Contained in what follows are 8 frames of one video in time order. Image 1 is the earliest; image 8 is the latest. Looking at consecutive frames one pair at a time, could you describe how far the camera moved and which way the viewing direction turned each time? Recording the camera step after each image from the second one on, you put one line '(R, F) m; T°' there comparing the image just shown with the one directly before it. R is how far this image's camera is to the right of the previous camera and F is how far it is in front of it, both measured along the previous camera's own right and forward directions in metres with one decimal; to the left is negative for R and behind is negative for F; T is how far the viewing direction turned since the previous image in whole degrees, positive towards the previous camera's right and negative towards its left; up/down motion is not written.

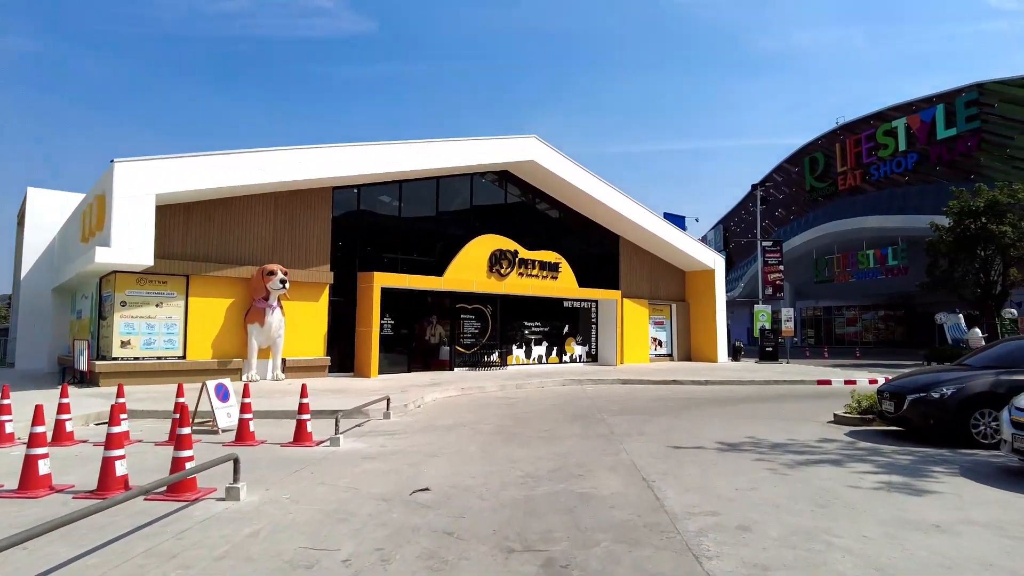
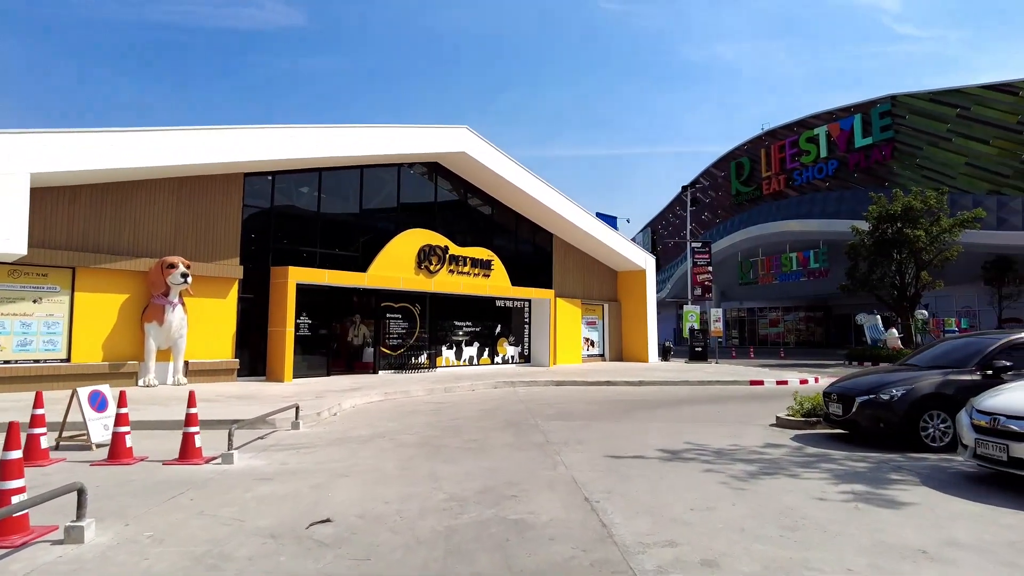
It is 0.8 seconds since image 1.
(+0.1, +1.0) m; +6°
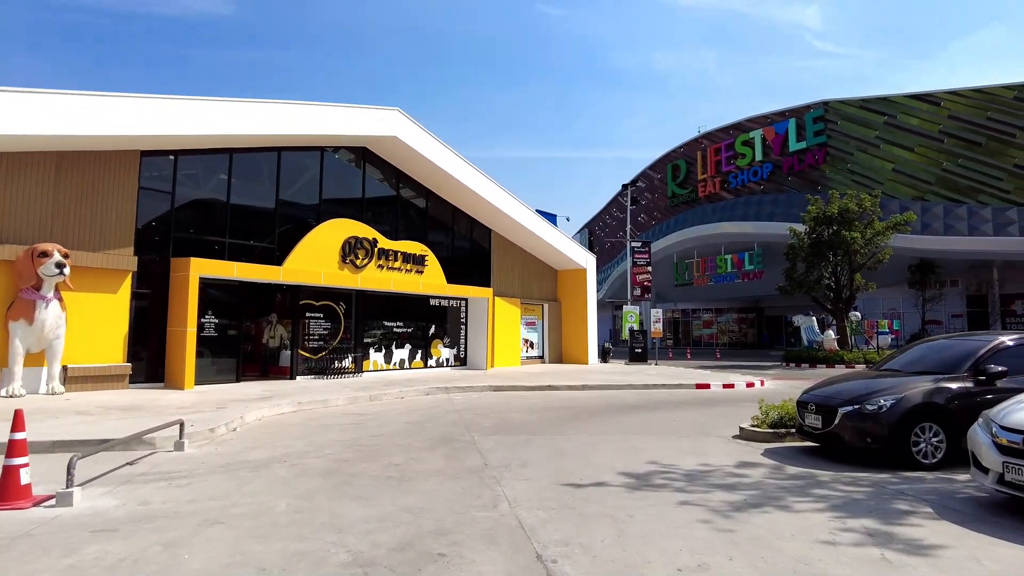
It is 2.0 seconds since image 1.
(0.0, +1.5) m; +6°
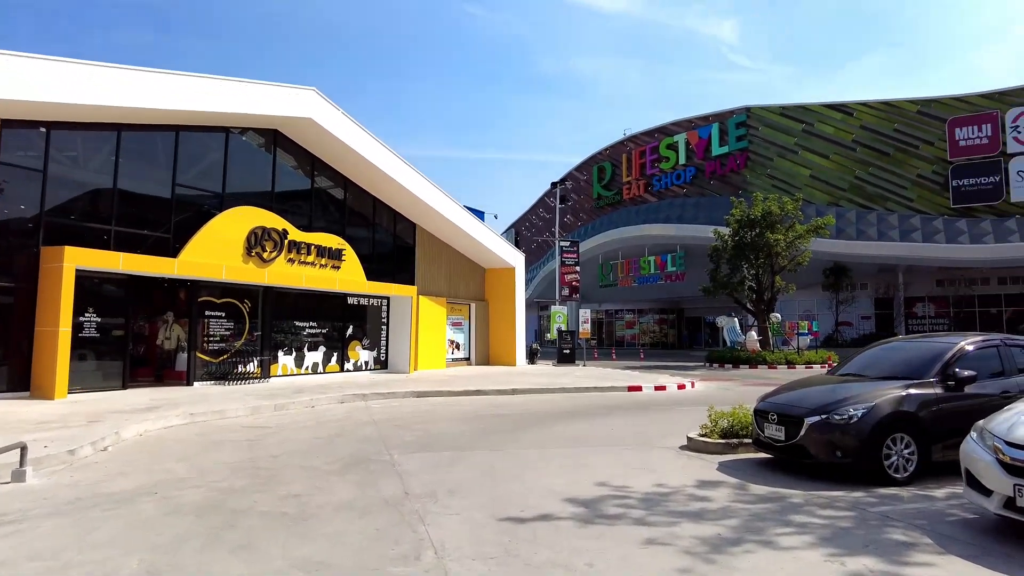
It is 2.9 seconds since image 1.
(0.0, +1.1) m; +7°
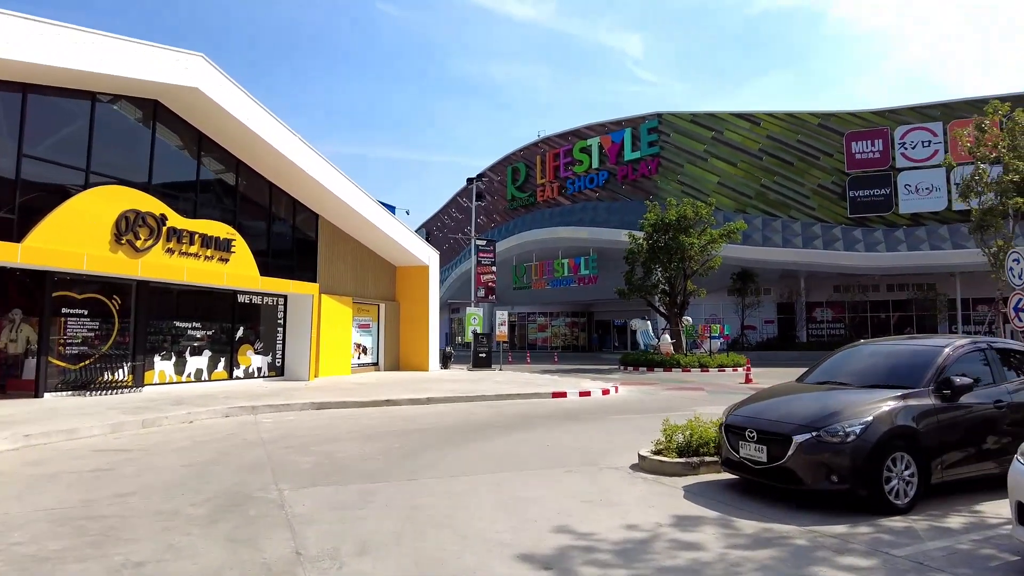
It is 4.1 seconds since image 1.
(-0.2, +1.5) m; +8°
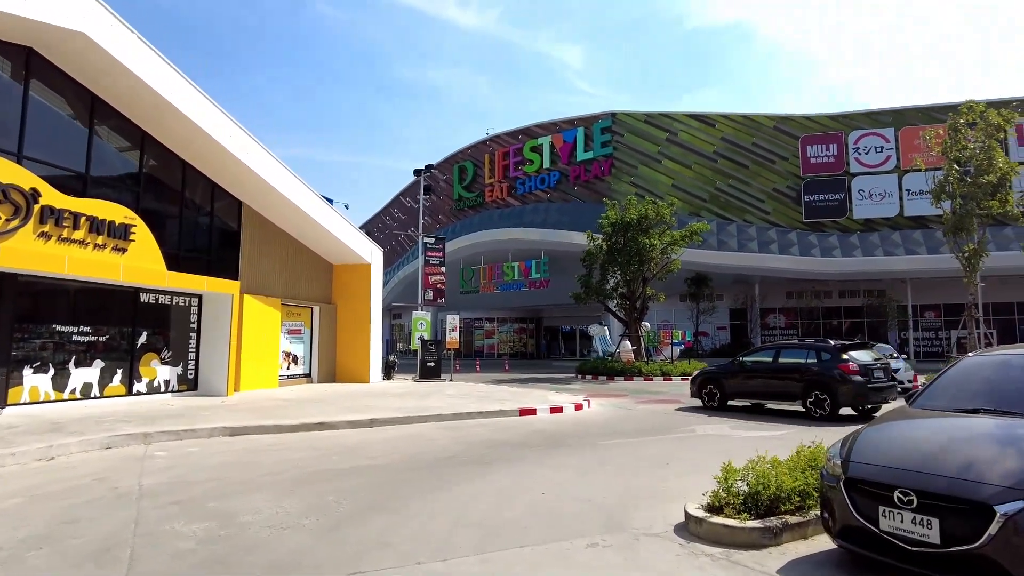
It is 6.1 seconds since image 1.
(-0.4, +2.4) m; +5°
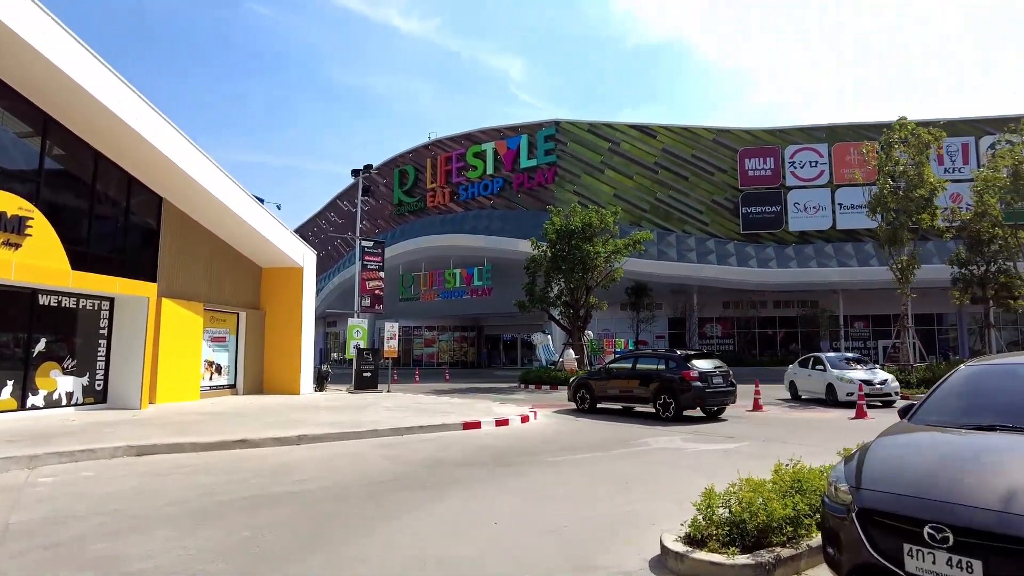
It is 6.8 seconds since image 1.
(-0.1, +0.8) m; +5°
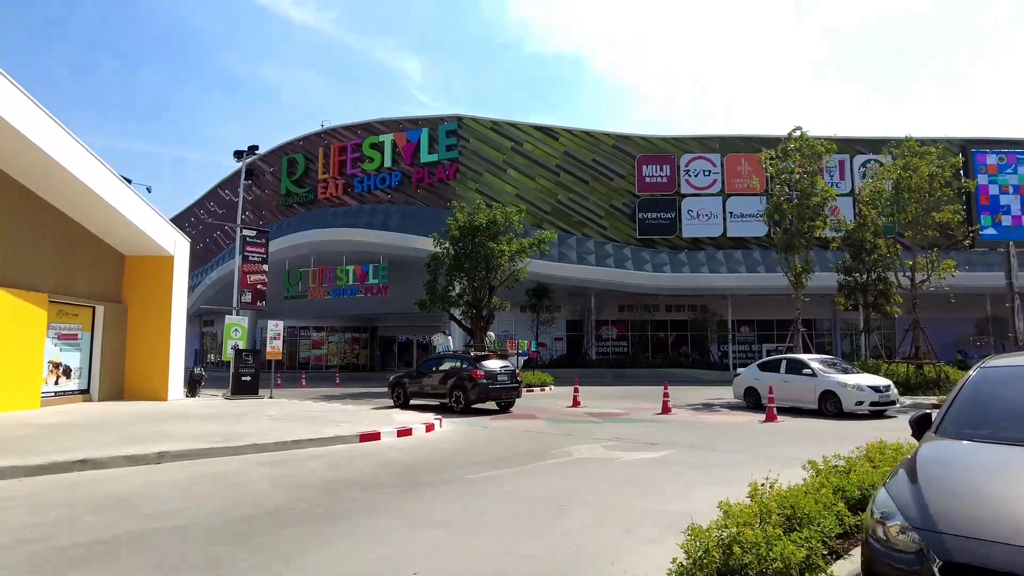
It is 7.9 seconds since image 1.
(-0.3, +1.3) m; +9°
